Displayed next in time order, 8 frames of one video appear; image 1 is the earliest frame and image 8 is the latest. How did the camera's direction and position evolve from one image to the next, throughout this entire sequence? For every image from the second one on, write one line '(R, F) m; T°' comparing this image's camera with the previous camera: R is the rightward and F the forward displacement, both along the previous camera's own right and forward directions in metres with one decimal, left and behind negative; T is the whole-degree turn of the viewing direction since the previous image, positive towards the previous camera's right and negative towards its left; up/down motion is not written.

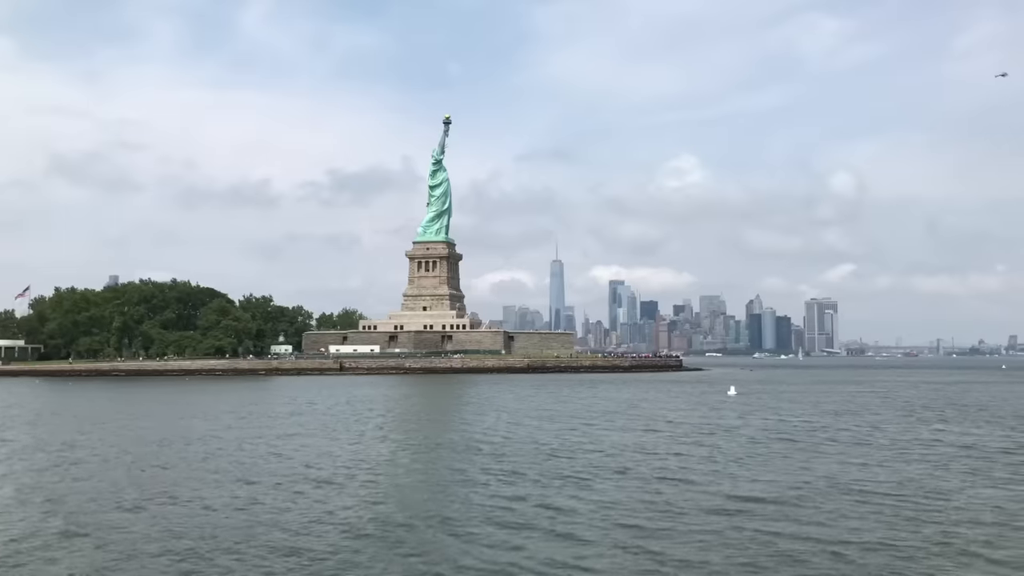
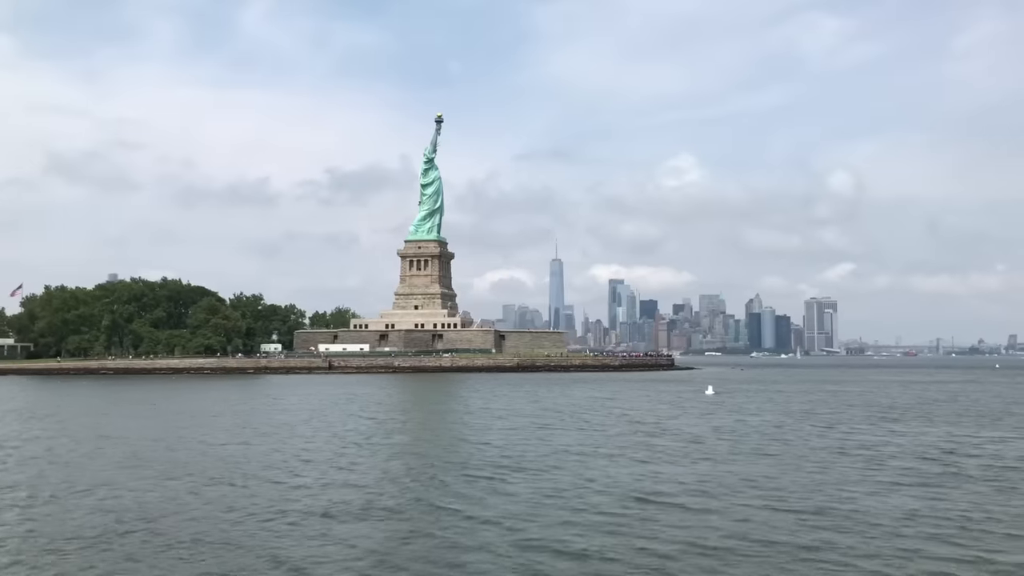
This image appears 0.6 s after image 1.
(+1.1, +0.1) m; 0°
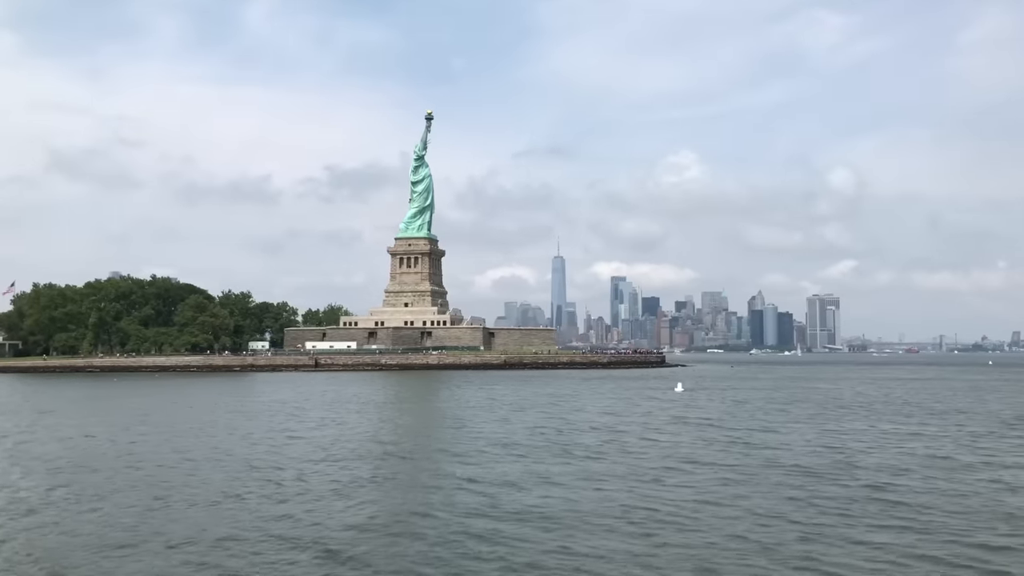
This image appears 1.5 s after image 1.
(+1.6, +0.2) m; 0°
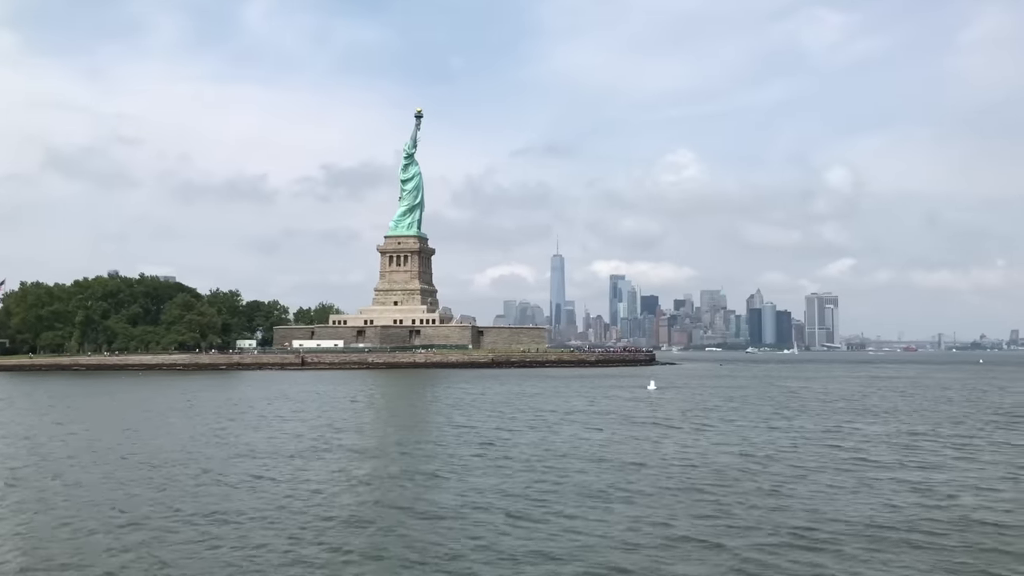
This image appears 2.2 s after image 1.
(+1.2, +0.1) m; 0°
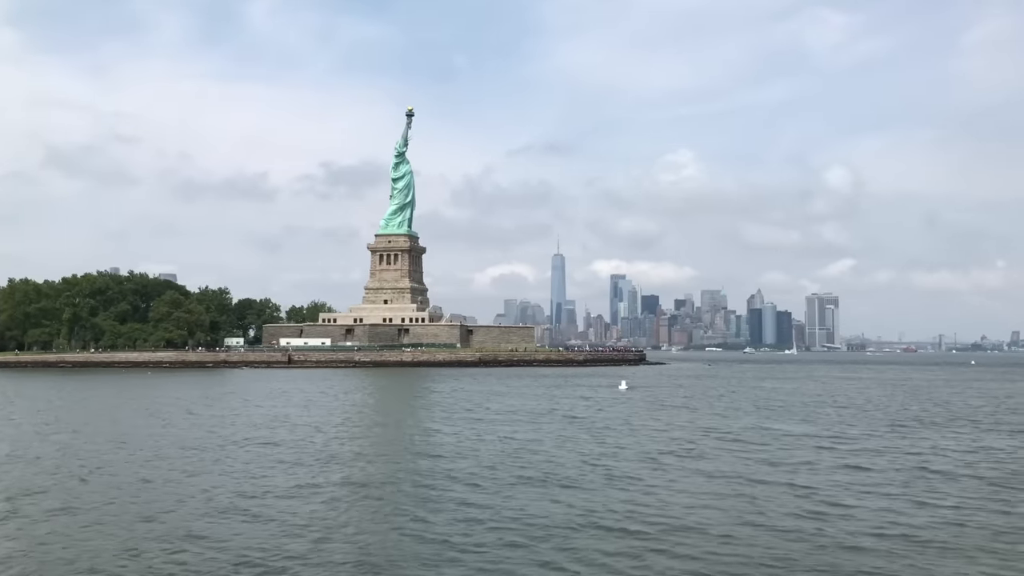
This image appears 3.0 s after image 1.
(+1.4, +0.1) m; 0°
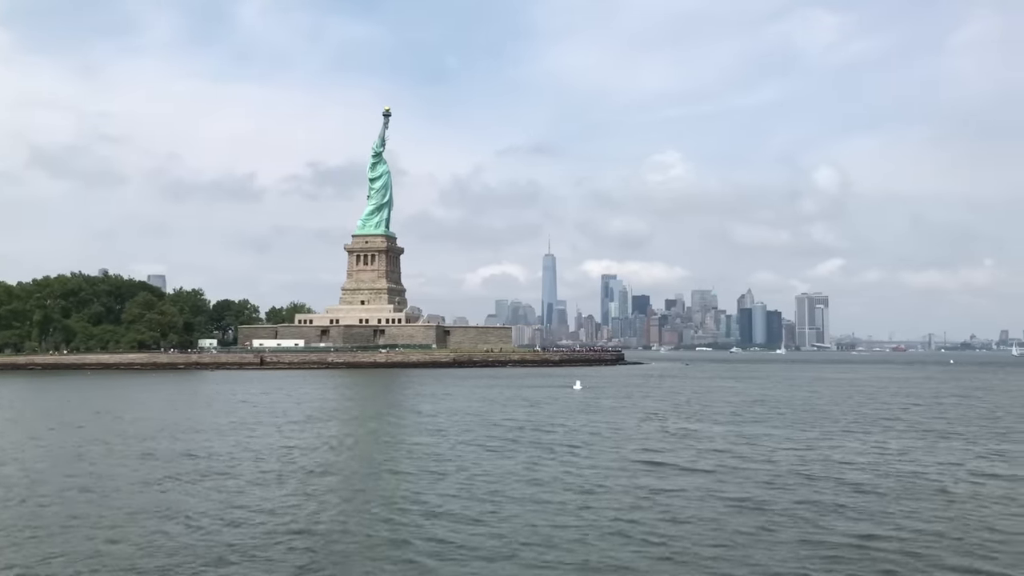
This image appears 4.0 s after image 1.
(+1.8, +0.3) m; 0°
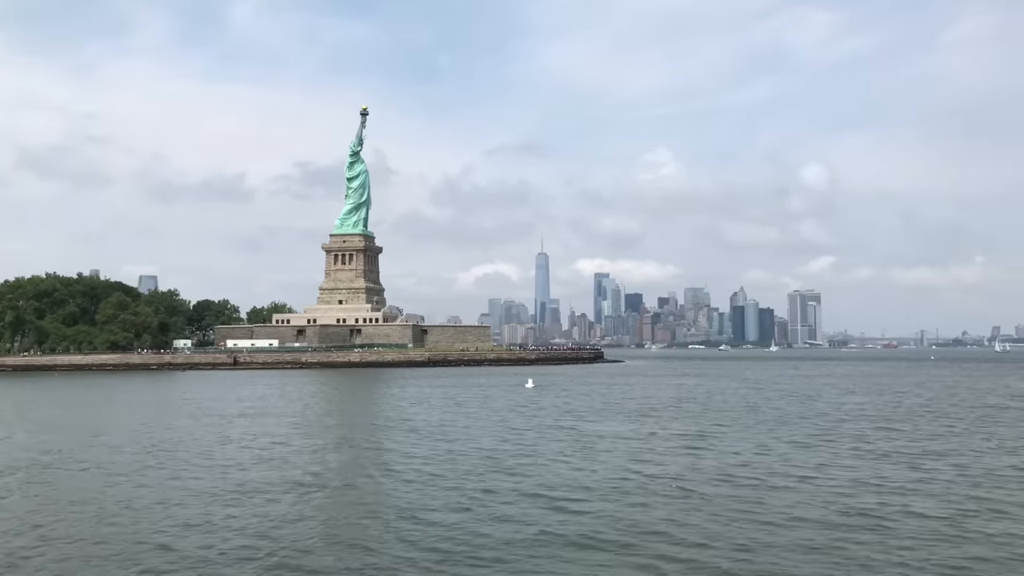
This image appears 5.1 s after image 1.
(+1.9, +0.1) m; 0°
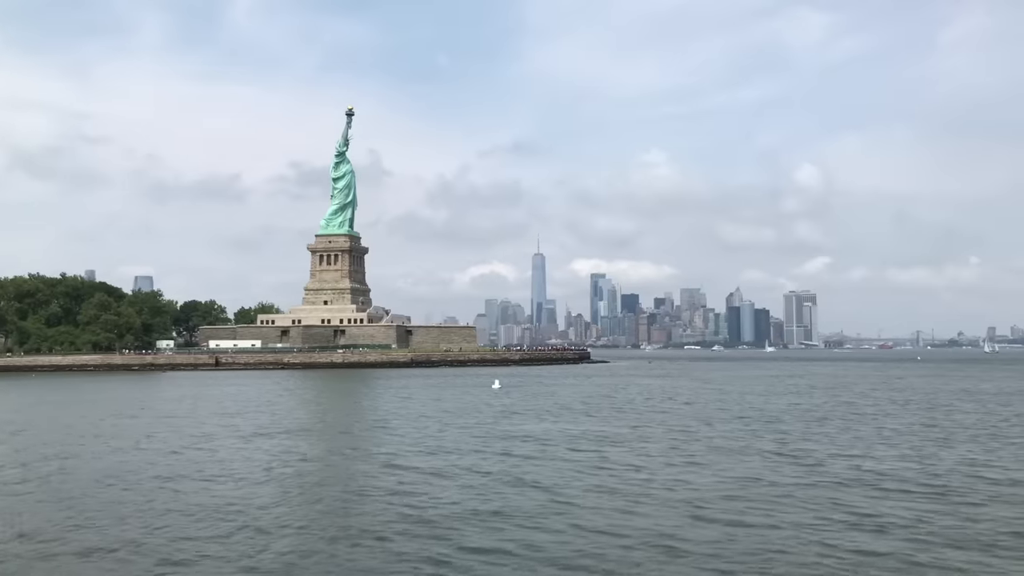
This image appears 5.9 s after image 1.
(+1.4, +0.1) m; 0°
